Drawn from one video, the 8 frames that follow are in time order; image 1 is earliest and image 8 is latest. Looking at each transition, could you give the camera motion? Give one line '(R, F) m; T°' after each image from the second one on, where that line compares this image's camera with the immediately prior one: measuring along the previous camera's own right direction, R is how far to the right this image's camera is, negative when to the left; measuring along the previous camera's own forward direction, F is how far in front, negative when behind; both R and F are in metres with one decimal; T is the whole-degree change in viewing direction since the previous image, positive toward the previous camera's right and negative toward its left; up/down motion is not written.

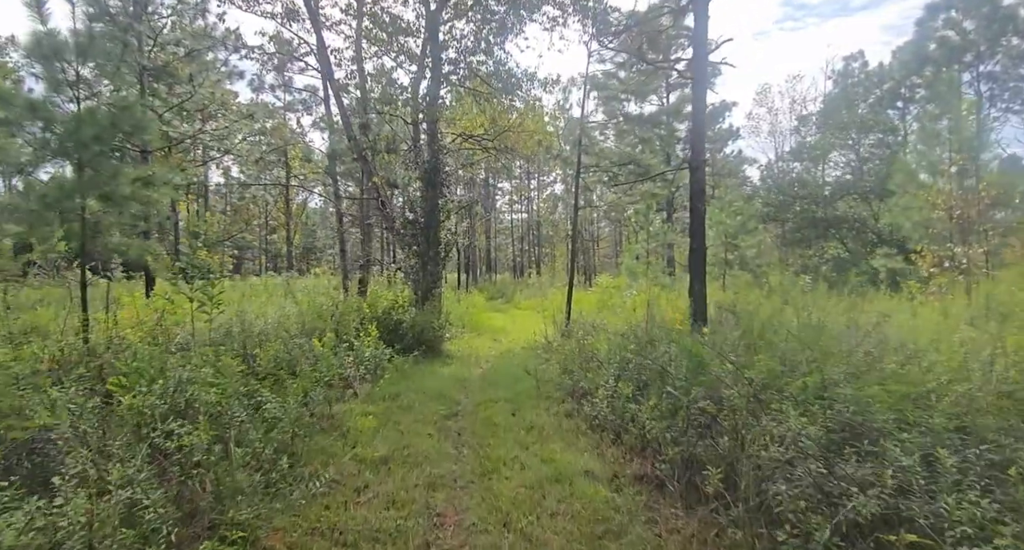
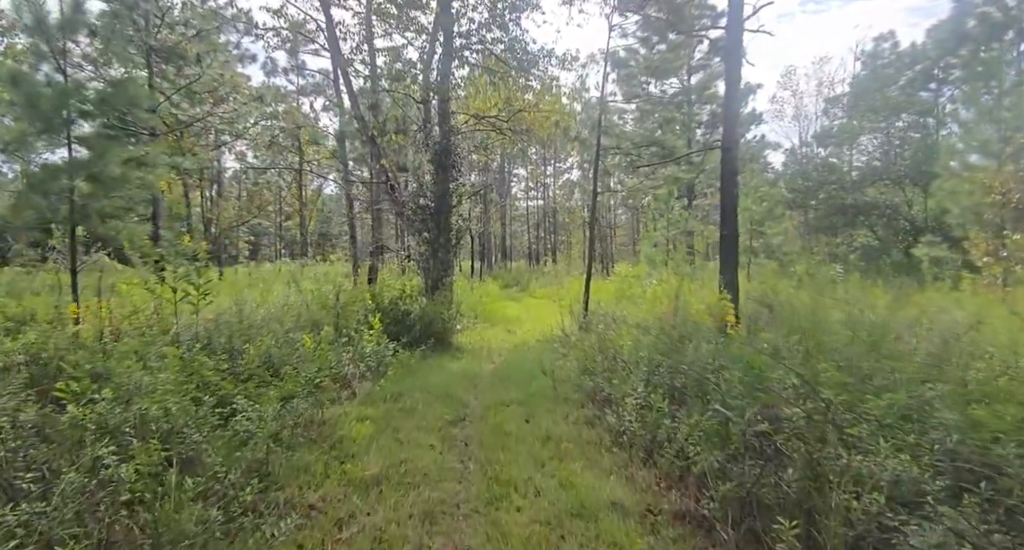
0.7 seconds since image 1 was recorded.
(0.0, +0.5) m; -2°
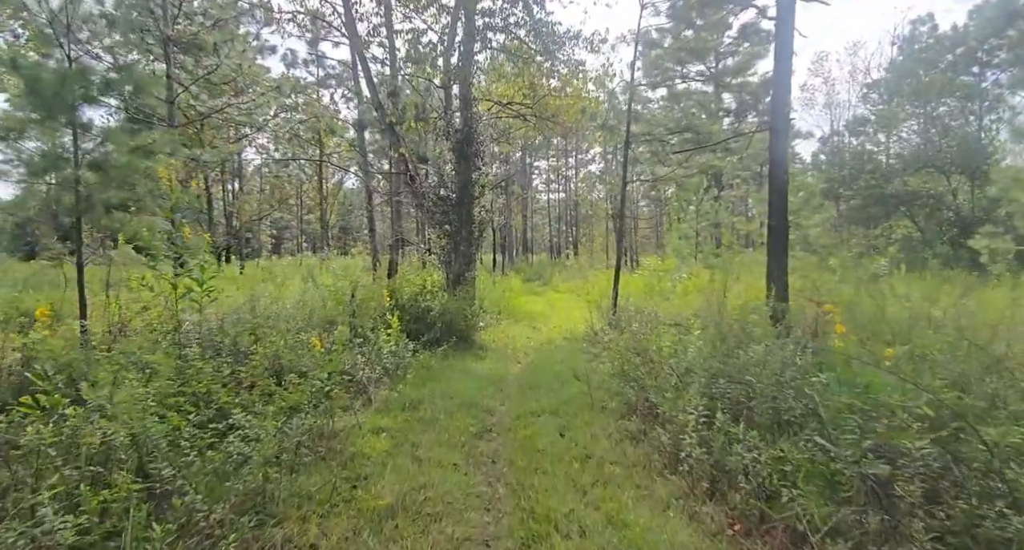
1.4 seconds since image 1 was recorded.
(-0.1, +0.5) m; -2°
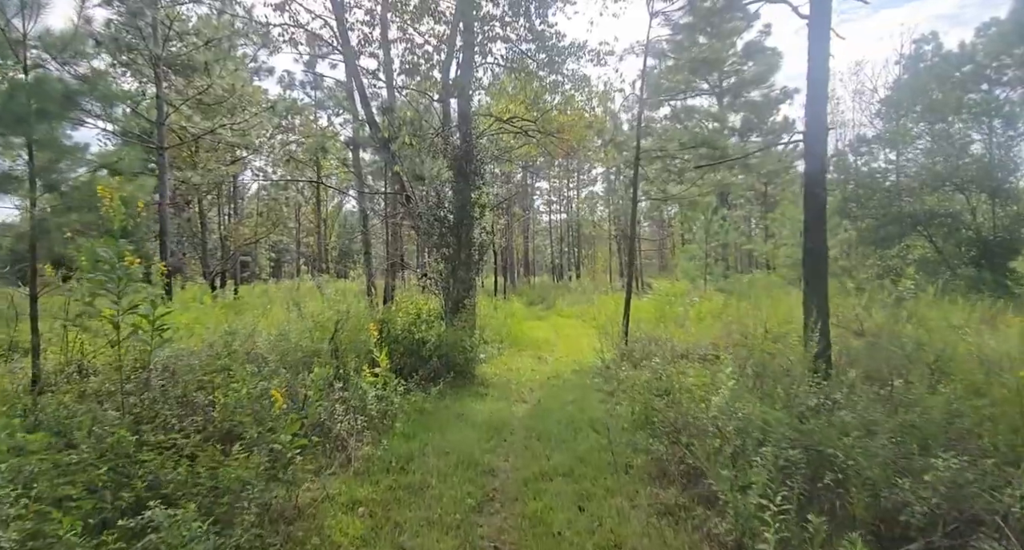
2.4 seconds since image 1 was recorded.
(0.0, +0.6) m; 0°
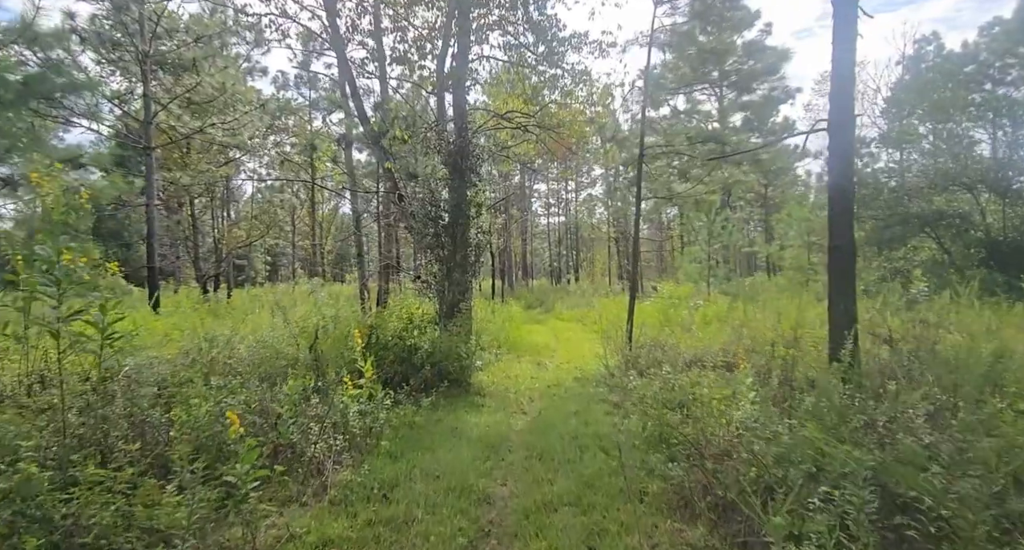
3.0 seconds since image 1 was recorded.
(0.0, +0.4) m; 0°
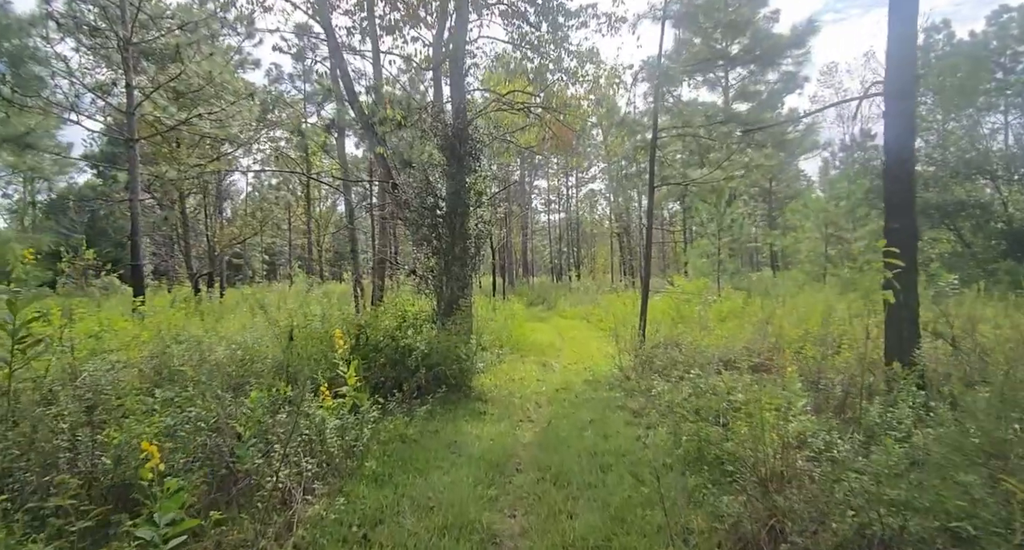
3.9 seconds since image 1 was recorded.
(-0.1, +0.6) m; 0°
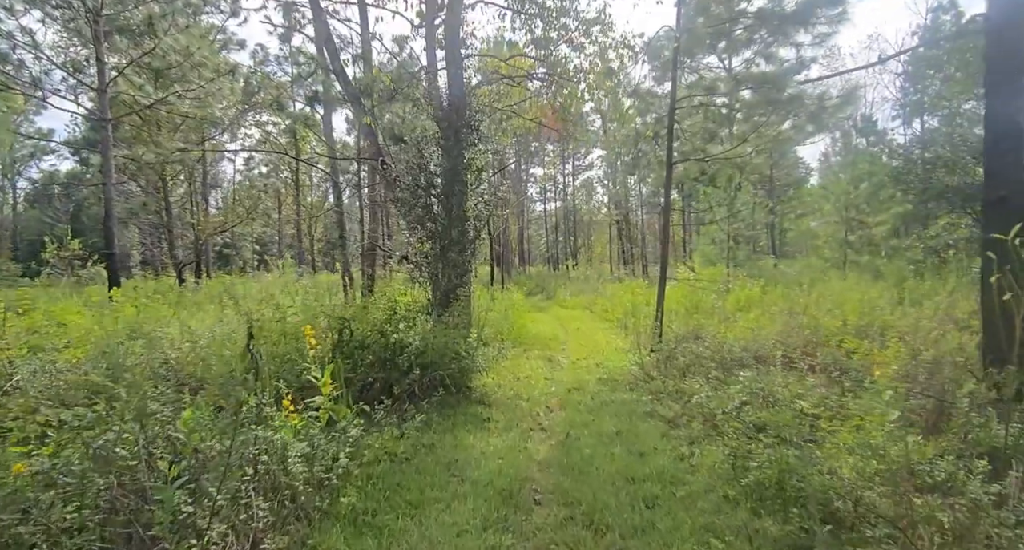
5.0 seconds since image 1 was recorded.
(-0.1, +0.8) m; +1°
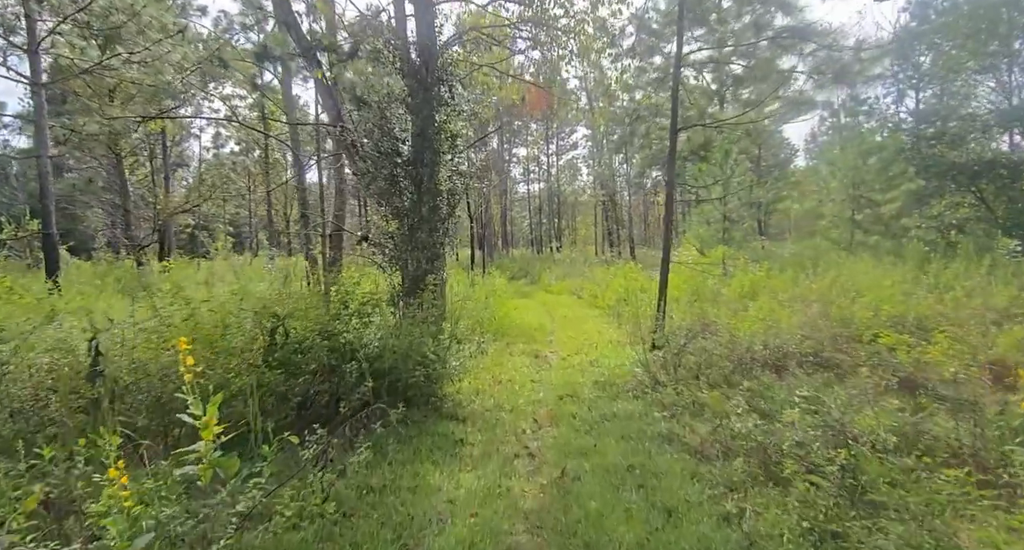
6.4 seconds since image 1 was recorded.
(0.0, +1.0) m; +2°
